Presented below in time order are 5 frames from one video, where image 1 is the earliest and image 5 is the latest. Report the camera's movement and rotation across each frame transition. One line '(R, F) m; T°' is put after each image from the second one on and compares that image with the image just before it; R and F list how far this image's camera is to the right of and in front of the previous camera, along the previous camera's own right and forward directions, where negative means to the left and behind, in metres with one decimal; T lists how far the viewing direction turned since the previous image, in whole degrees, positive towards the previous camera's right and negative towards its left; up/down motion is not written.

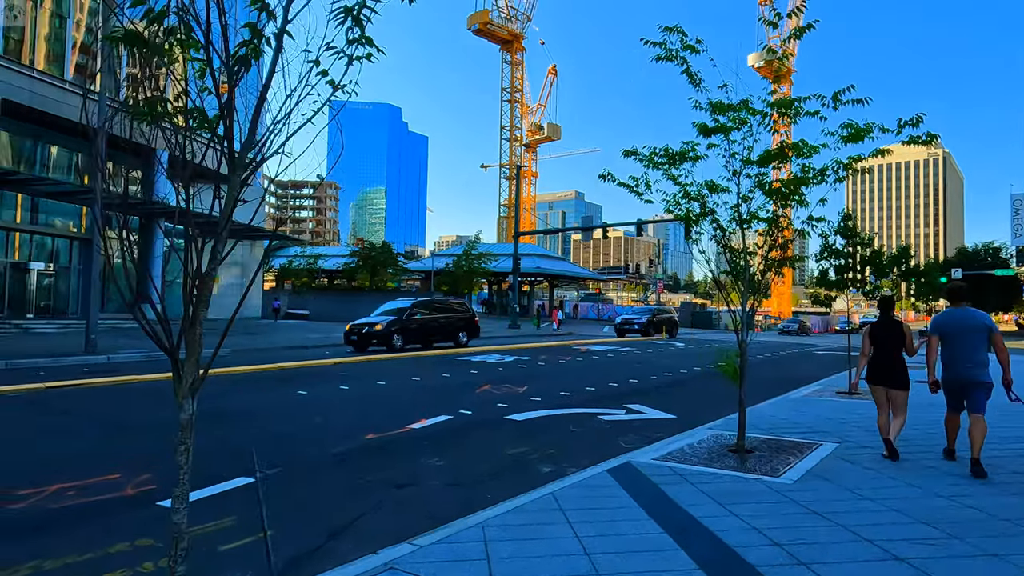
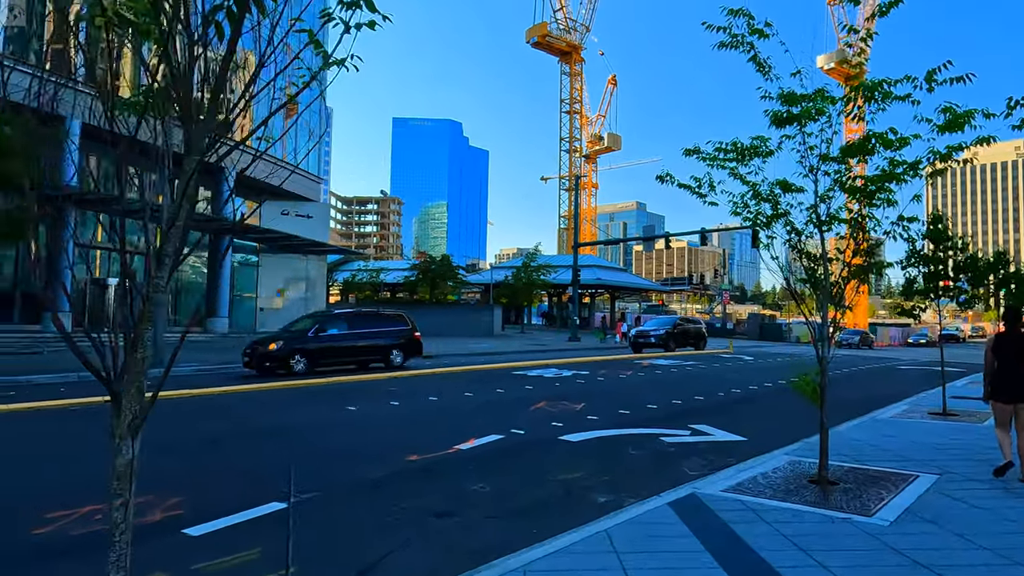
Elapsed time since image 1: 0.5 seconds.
(+0.1, +0.5) m; -5°
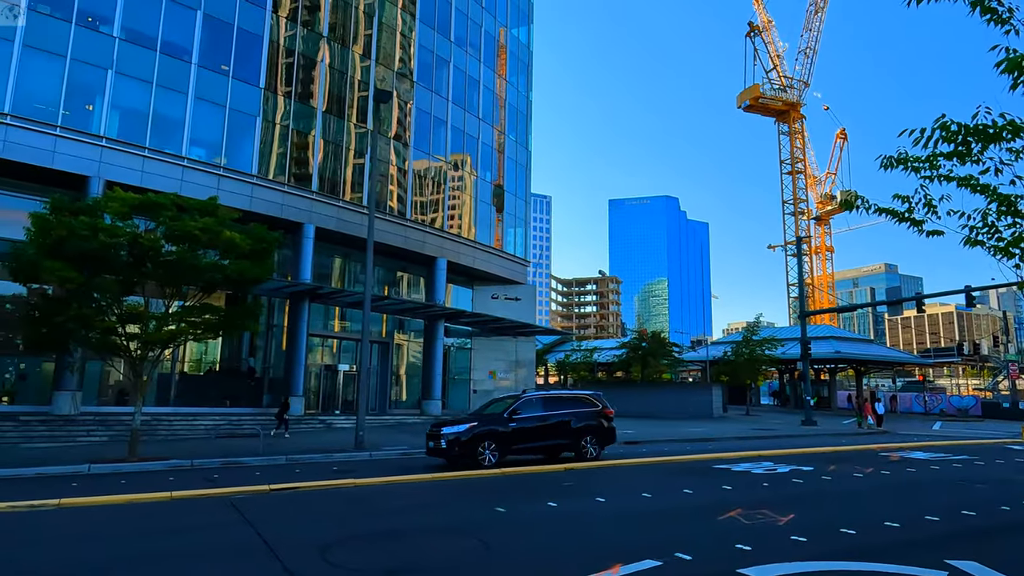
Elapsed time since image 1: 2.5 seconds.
(+0.7, +1.6) m; -19°
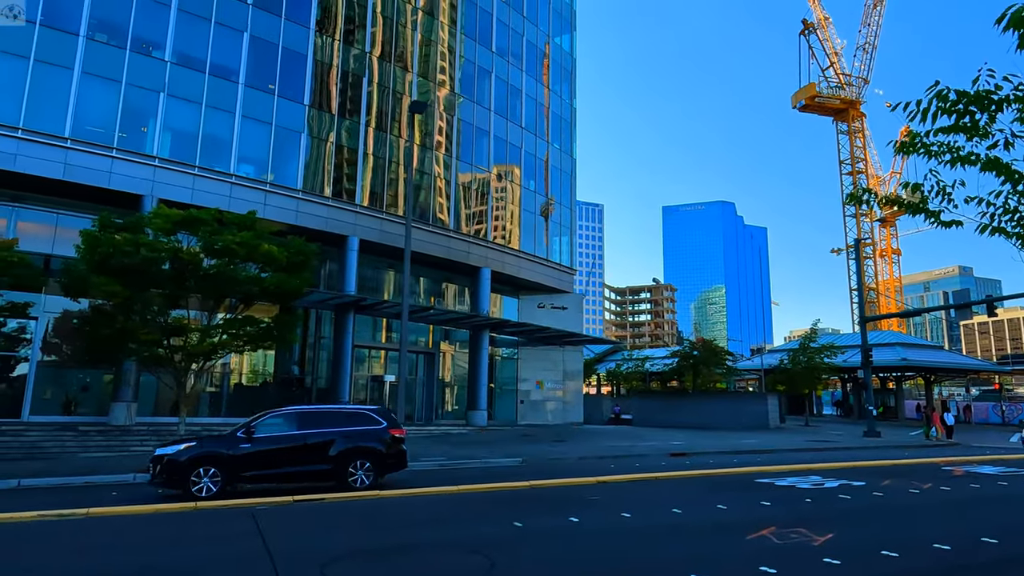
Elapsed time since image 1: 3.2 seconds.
(+0.5, +0.3) m; -5°
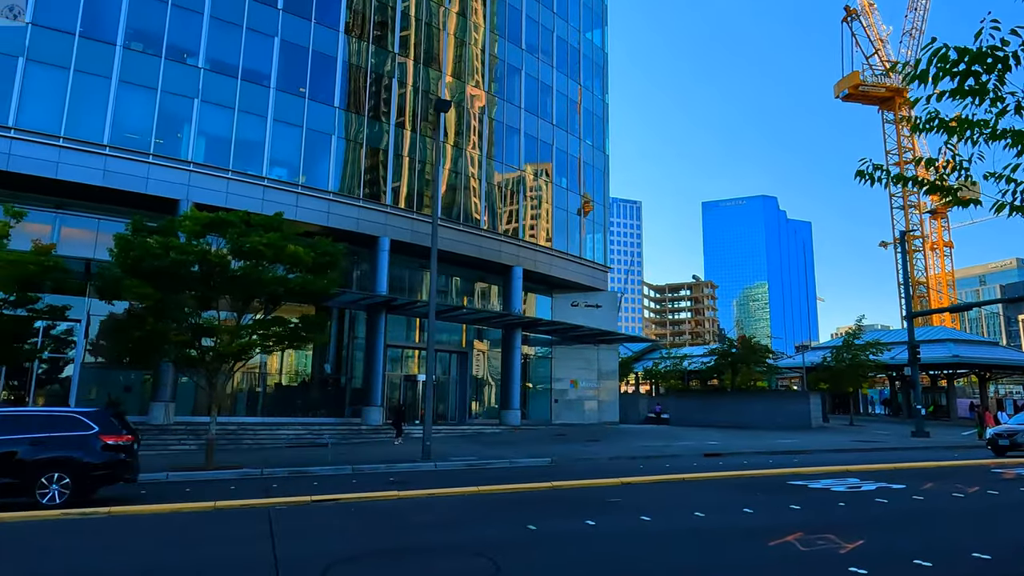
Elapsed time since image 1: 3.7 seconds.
(+0.3, +0.2) m; -3°
